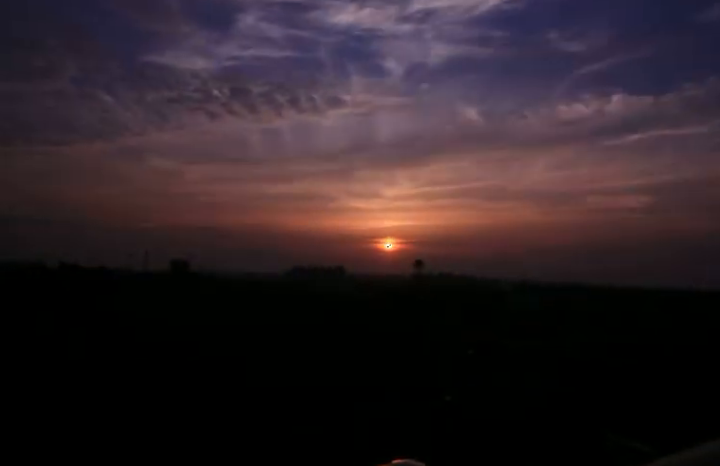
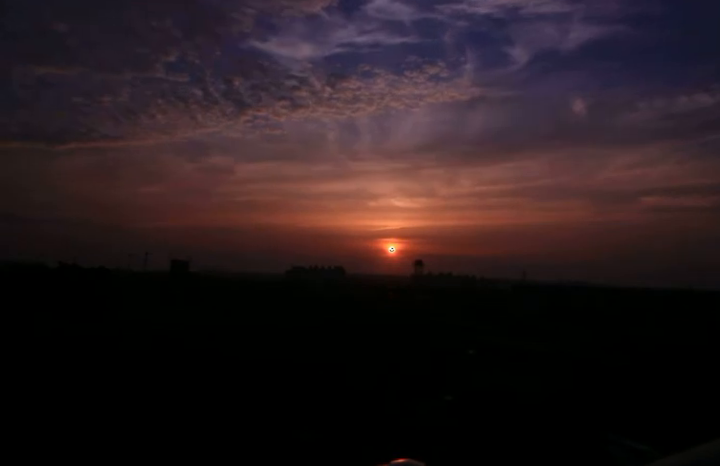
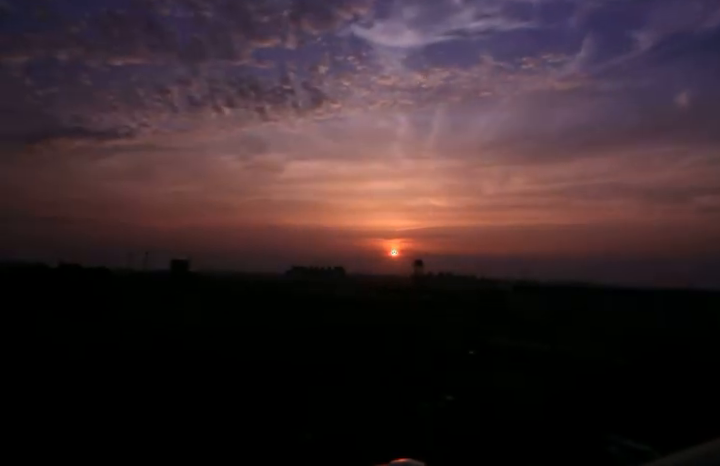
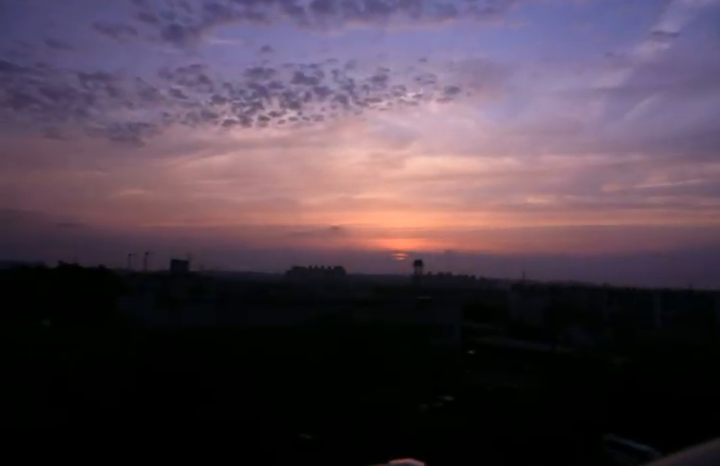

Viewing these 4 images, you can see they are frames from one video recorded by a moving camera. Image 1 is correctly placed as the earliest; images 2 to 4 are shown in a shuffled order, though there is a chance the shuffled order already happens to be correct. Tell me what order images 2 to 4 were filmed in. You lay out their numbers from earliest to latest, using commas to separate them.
2, 3, 4
